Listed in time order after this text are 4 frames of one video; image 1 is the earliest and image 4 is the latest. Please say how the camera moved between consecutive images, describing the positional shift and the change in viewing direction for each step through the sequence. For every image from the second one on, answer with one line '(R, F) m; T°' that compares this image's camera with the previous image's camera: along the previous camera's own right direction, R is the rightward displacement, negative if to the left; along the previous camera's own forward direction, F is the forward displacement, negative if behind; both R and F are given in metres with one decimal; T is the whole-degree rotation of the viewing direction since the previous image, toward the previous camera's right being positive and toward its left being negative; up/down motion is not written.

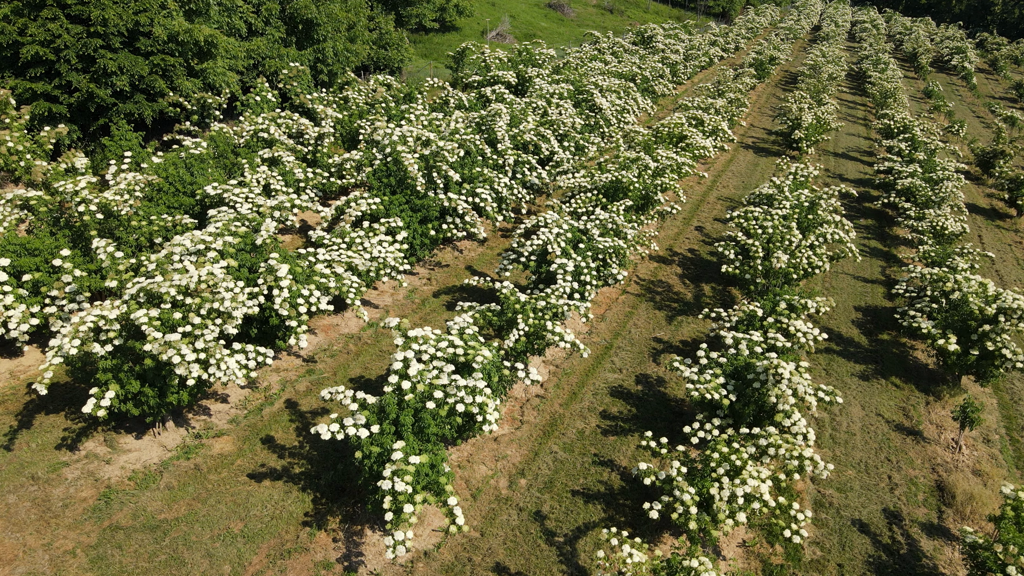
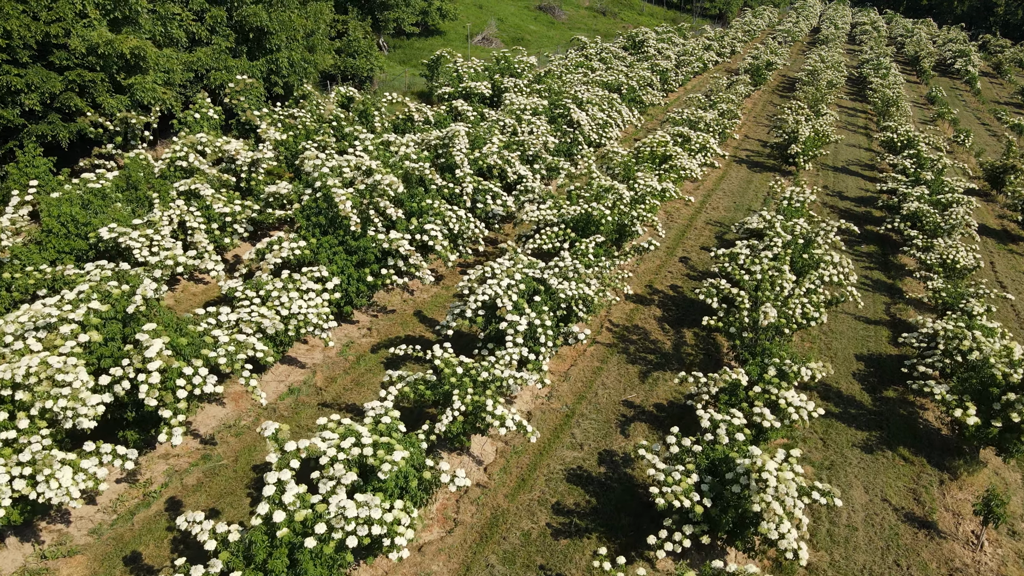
(+1.1, +1.8) m; 0°
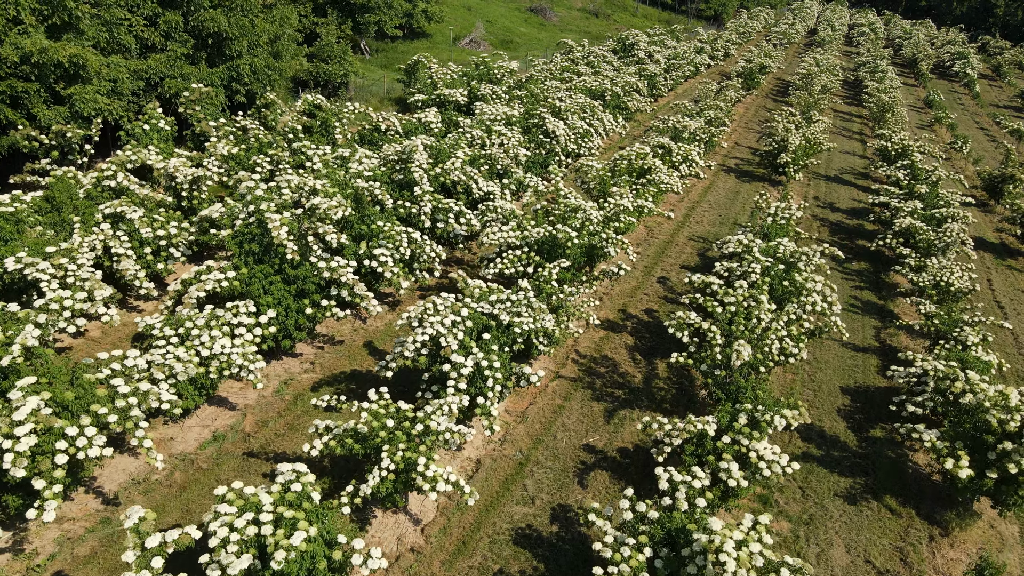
(+1.0, +1.0) m; 0°
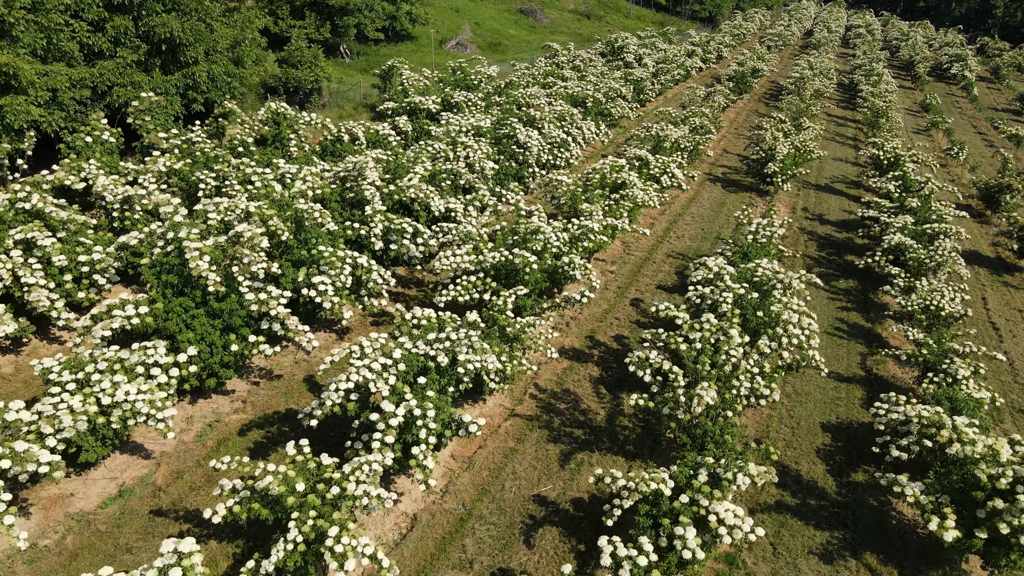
(+1.0, +1.0) m; 0°
